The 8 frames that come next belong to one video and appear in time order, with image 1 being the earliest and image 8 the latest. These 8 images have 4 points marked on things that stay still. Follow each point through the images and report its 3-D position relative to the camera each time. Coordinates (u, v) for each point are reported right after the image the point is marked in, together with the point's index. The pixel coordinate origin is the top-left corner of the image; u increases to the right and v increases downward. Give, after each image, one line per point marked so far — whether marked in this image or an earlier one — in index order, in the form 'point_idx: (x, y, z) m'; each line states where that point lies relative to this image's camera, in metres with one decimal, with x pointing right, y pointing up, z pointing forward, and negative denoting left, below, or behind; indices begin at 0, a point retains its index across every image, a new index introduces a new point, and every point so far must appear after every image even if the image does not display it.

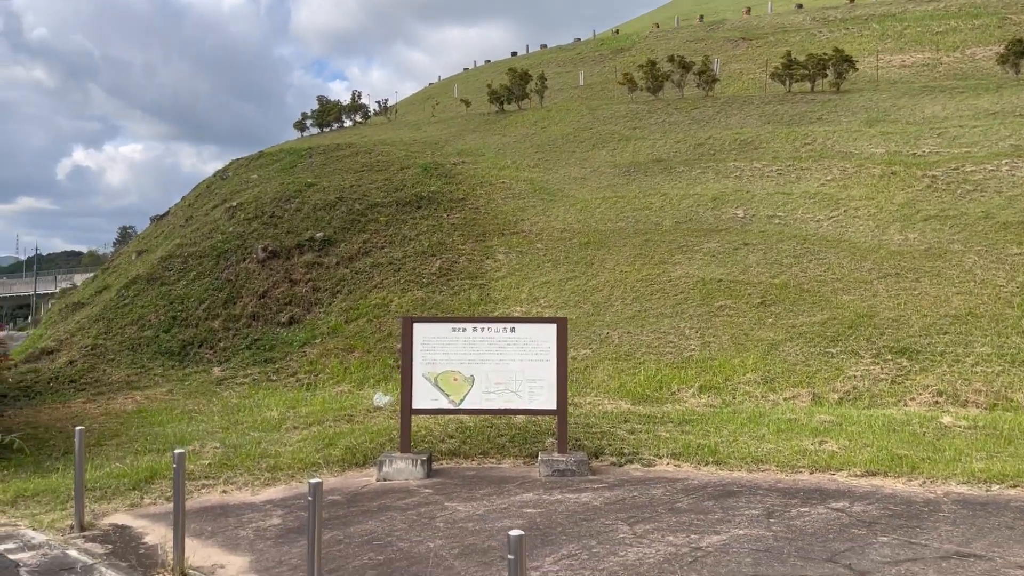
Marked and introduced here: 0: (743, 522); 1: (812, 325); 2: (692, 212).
0: (+1.3, -1.3, +5.0) m
1: (+3.6, -0.4, +10.4) m
2: (+2.9, +1.2, +14.0) m
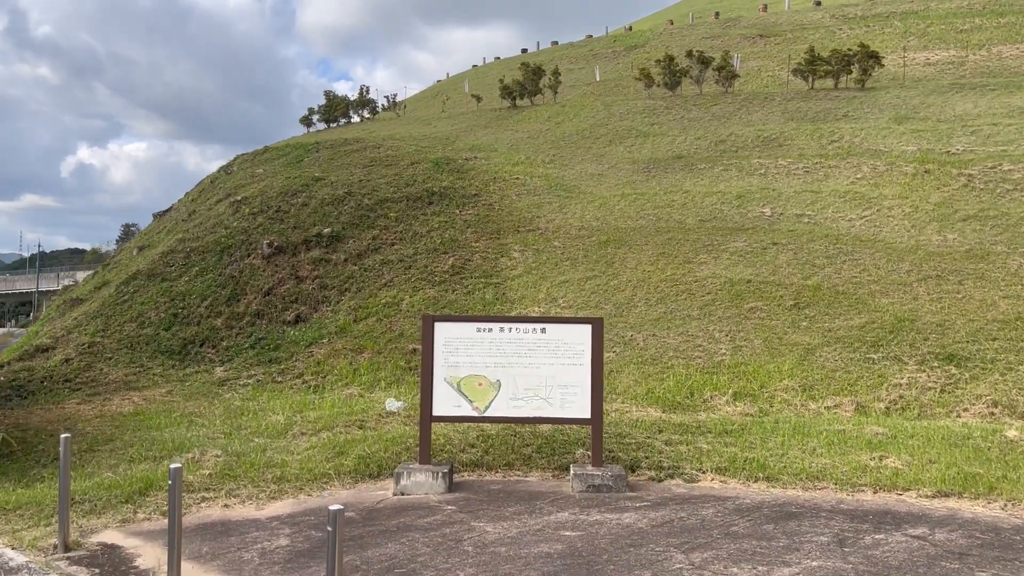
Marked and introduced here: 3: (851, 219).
0: (+1.5, -1.3, +4.4) m
1: (+3.8, -0.5, +9.8) m
2: (+3.1, +1.2, +13.4) m
3: (+4.8, +1.0, +12.4) m
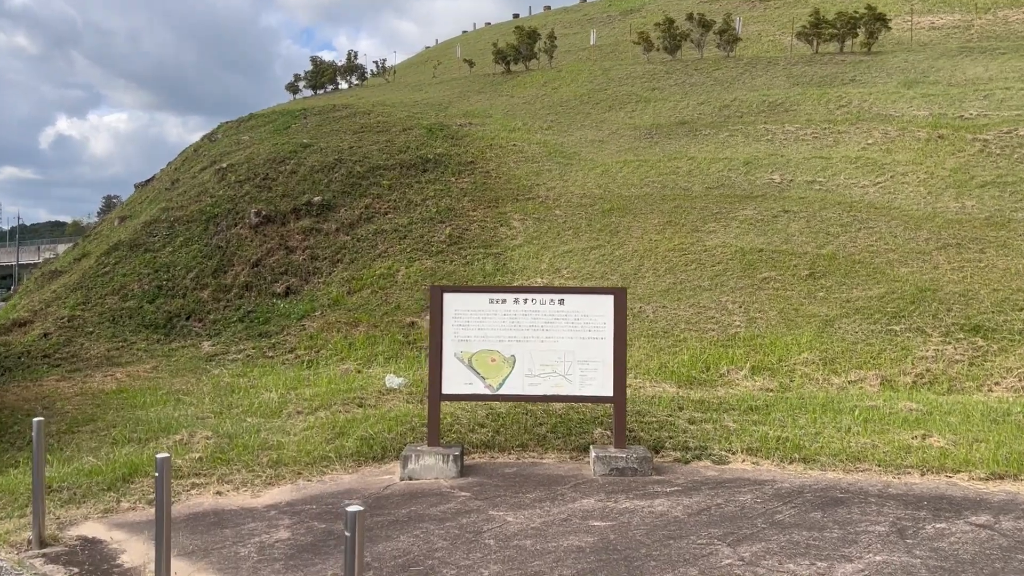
0: (+1.7, -1.2, +4.0) m
1: (+3.8, -0.1, +9.4) m
2: (+3.1, +1.6, +12.9) m
3: (+4.8, +1.4, +11.9) m
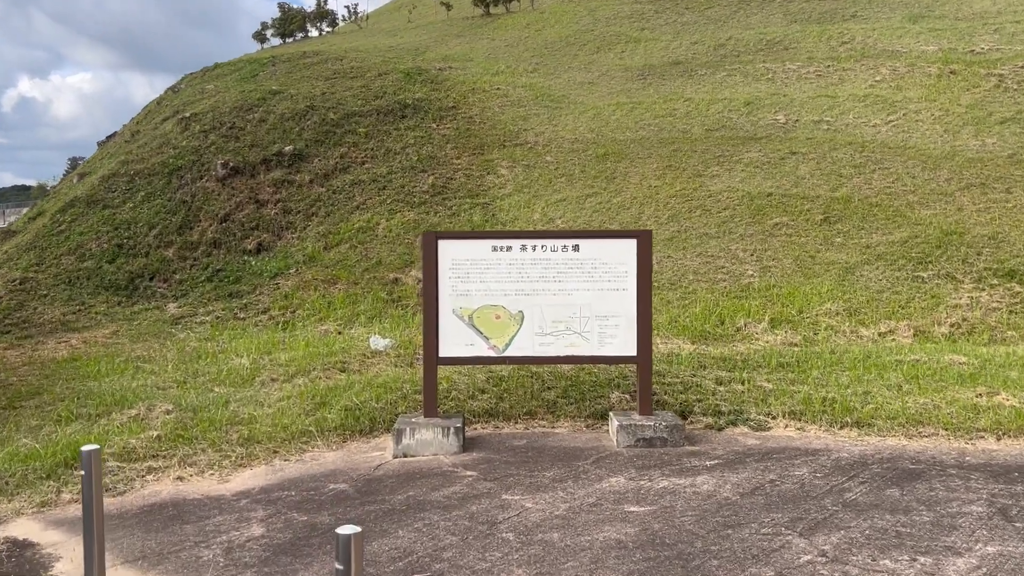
0: (+1.7, -0.9, +3.3) m
1: (+3.8, +0.4, +8.7) m
2: (+2.9, +2.3, +12.1) m
3: (+4.6, +2.1, +11.2) m
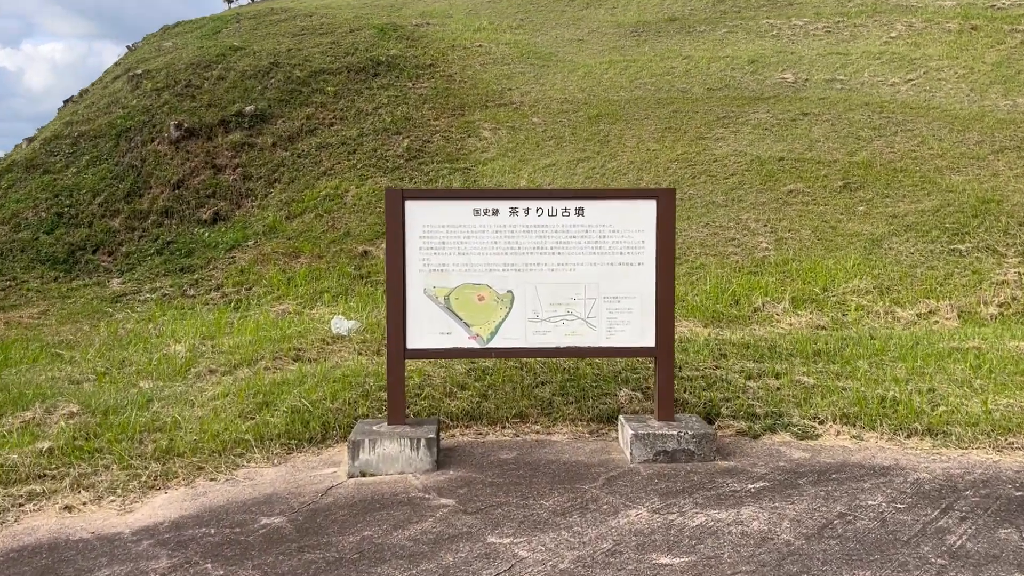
0: (+1.7, -0.8, +2.4) m
1: (+3.6, +0.7, +7.8) m
2: (+2.7, +2.7, +11.1) m
3: (+4.5, +2.4, +10.2) m
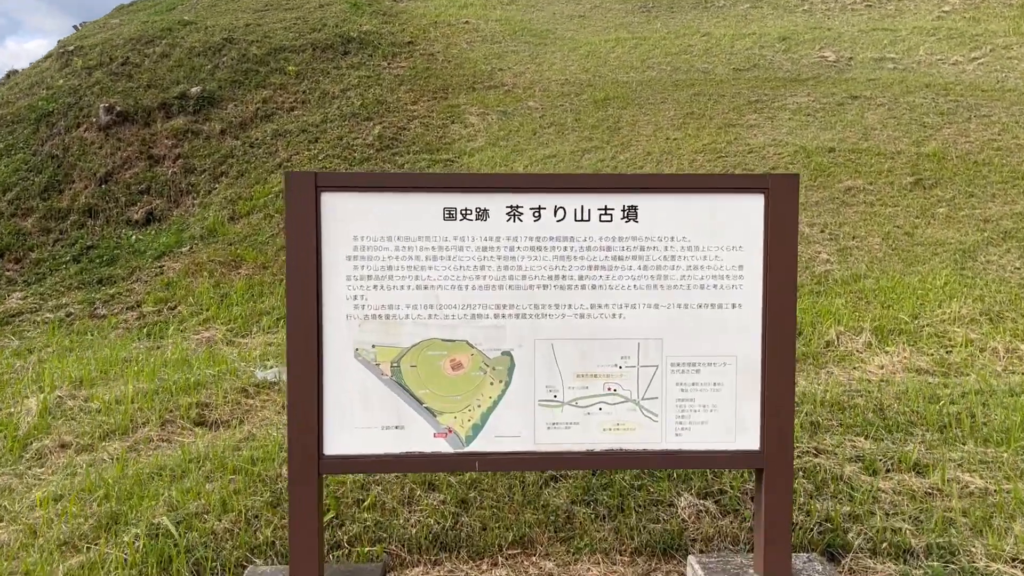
0: (+1.7, -1.0, +0.7) m
1: (+3.6, +0.5, +6.2) m
2: (+2.6, +2.5, +9.5) m
3: (+4.4, +2.2, +8.6) m
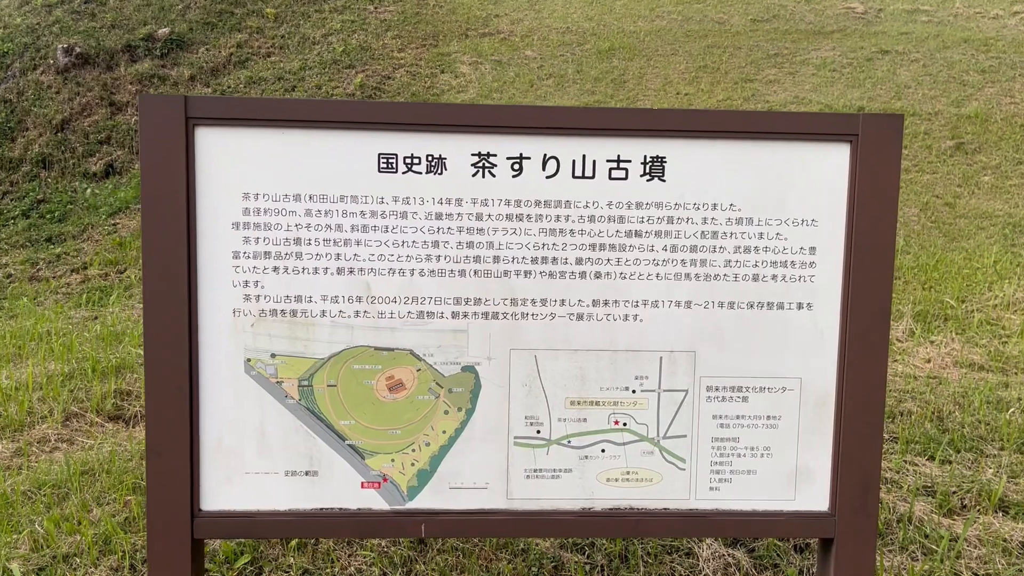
0: (+1.7, -1.1, +0.1) m
1: (+3.5, +0.6, +5.5) m
2: (+2.6, +2.8, +8.7) m
3: (+4.3, +2.4, +7.8) m
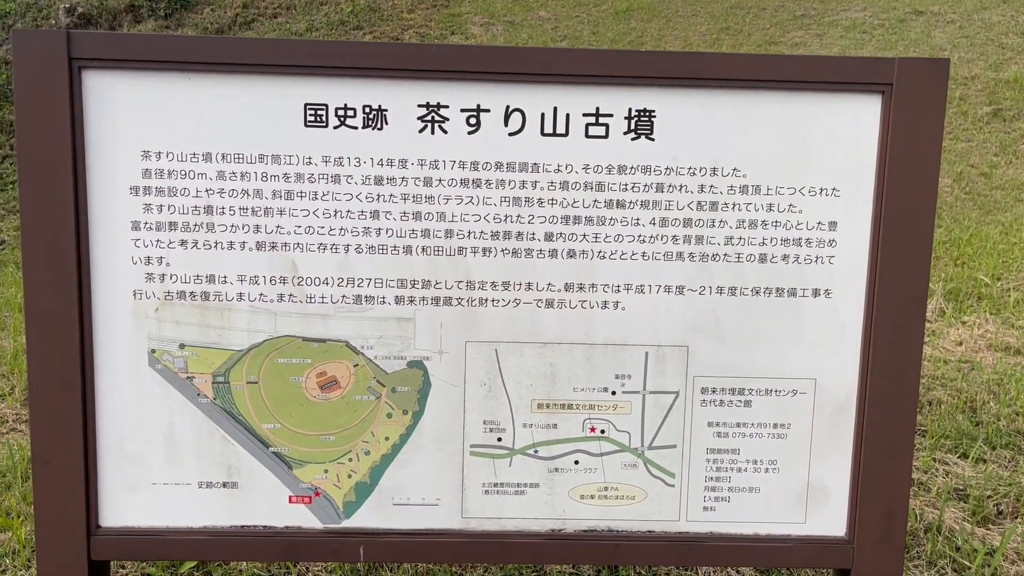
0: (+1.6, -1.1, -0.2) m
1: (+3.6, +0.8, +5.1) m
2: (+2.7, +3.0, +8.2) m
3: (+4.5, +2.6, +7.4) m
